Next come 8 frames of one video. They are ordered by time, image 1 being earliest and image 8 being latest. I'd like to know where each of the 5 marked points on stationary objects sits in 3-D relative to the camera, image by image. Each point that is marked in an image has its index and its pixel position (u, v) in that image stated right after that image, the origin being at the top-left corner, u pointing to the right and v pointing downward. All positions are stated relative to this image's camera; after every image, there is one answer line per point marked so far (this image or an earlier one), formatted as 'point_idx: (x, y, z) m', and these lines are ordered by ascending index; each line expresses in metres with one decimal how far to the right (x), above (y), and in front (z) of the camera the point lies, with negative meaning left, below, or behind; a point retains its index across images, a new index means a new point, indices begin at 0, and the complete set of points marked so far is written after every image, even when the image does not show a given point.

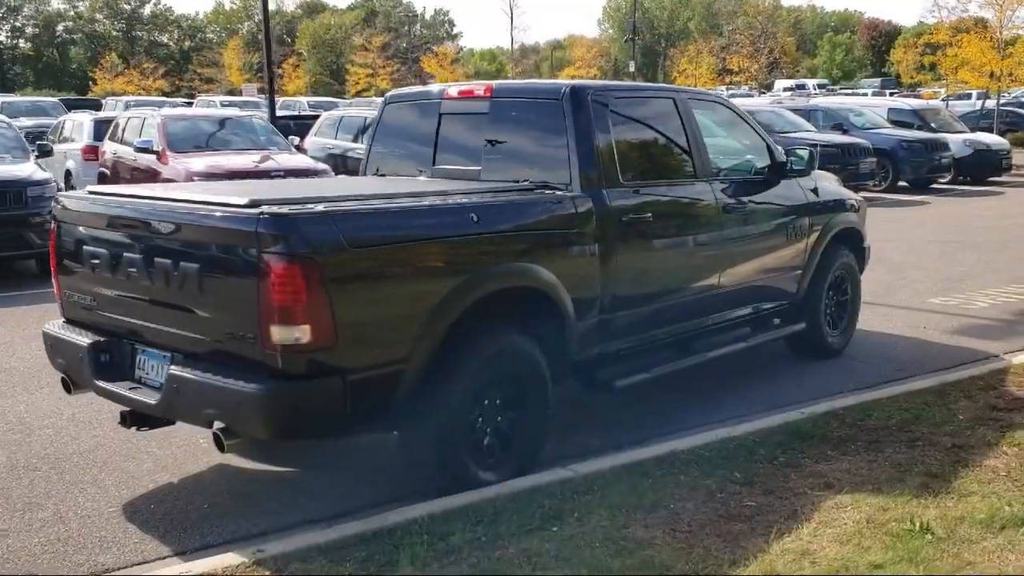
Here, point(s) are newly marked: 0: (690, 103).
0: (+1.1, +1.2, +6.1) m
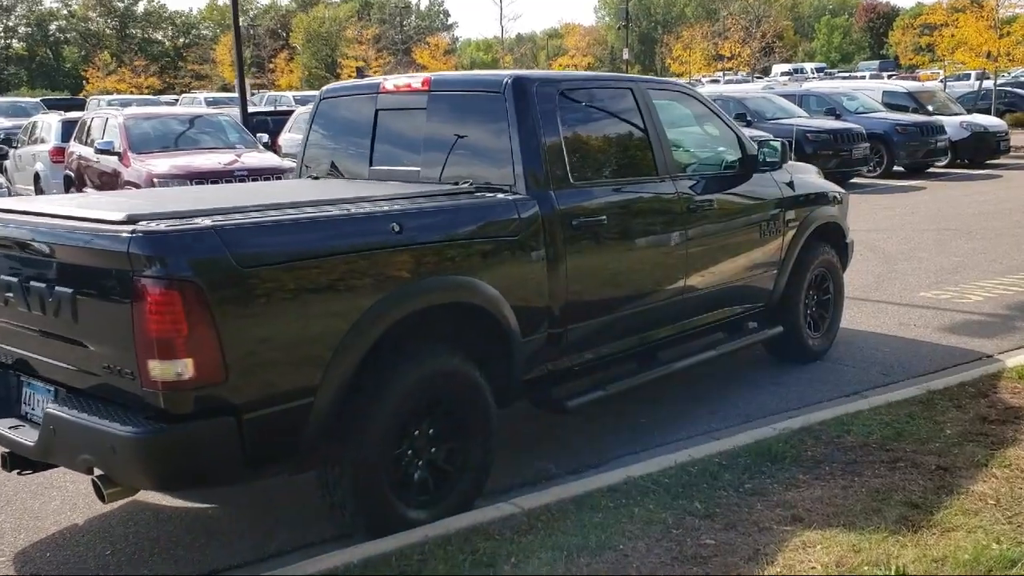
0: (+0.8, +1.1, +5.7) m
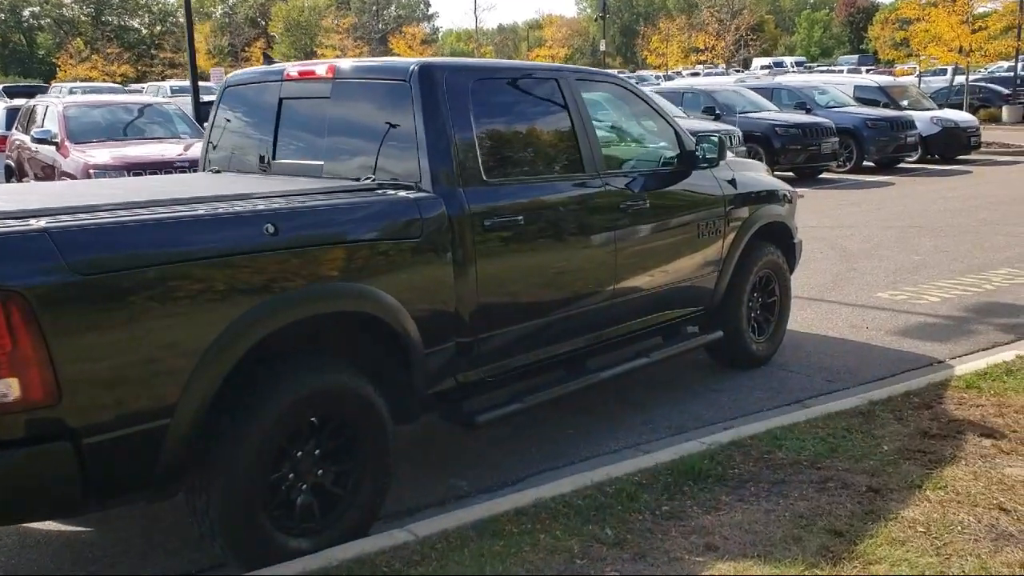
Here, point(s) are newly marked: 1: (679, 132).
0: (+0.4, +1.1, +5.3) m
1: (+1.0, +1.0, +6.1) m
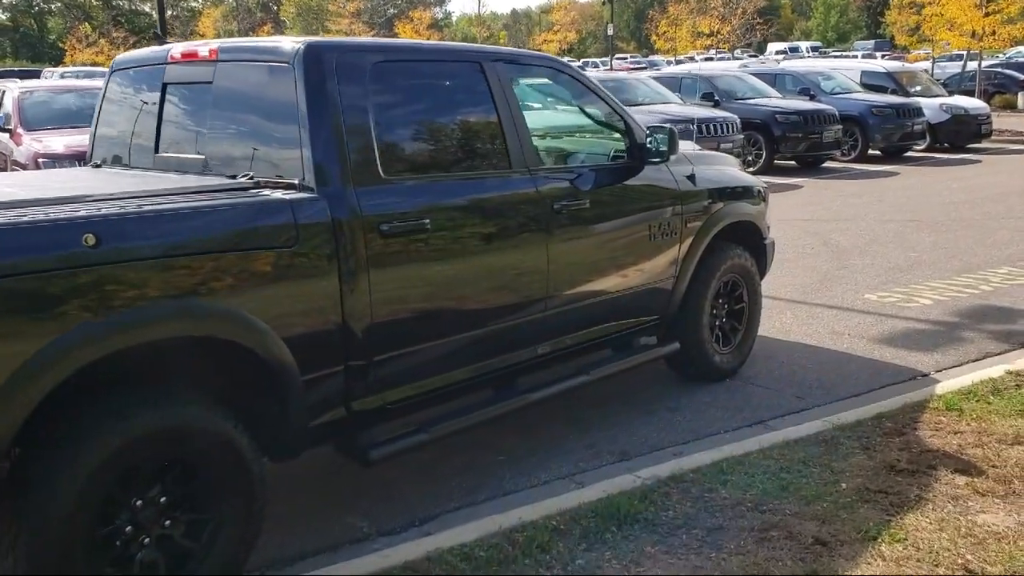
0: (0.0, +1.1, +4.7) m
1: (+0.7, +0.9, +5.5) m
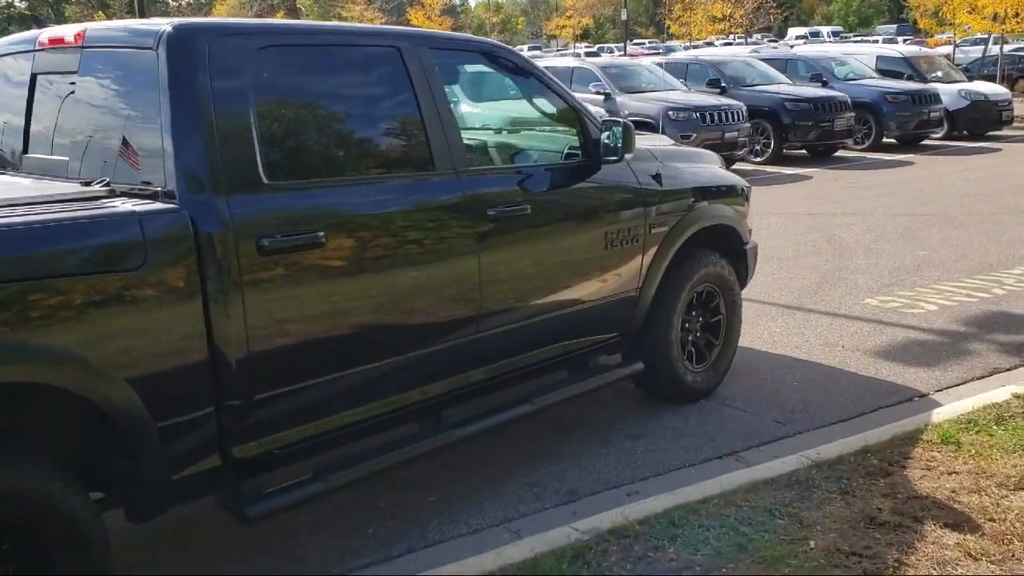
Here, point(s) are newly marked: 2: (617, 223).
0: (-0.3, +1.0, +4.1) m
1: (+0.4, +0.9, +4.9) m
2: (+0.5, +0.3, +4.8) m
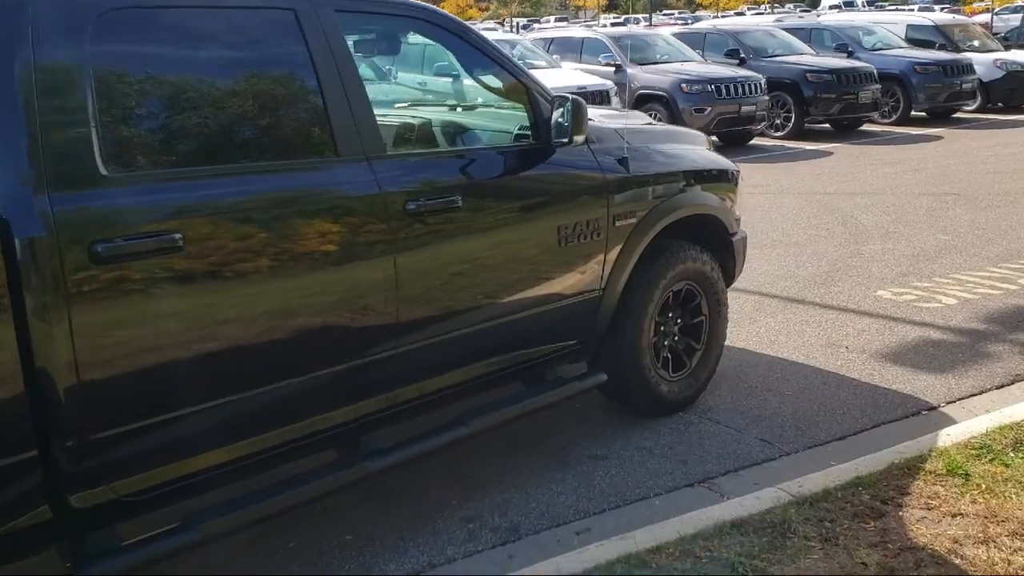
0: (-0.6, +1.0, +3.5) m
1: (+0.1, +0.9, +4.2) m
2: (+0.3, +0.3, +4.2) m
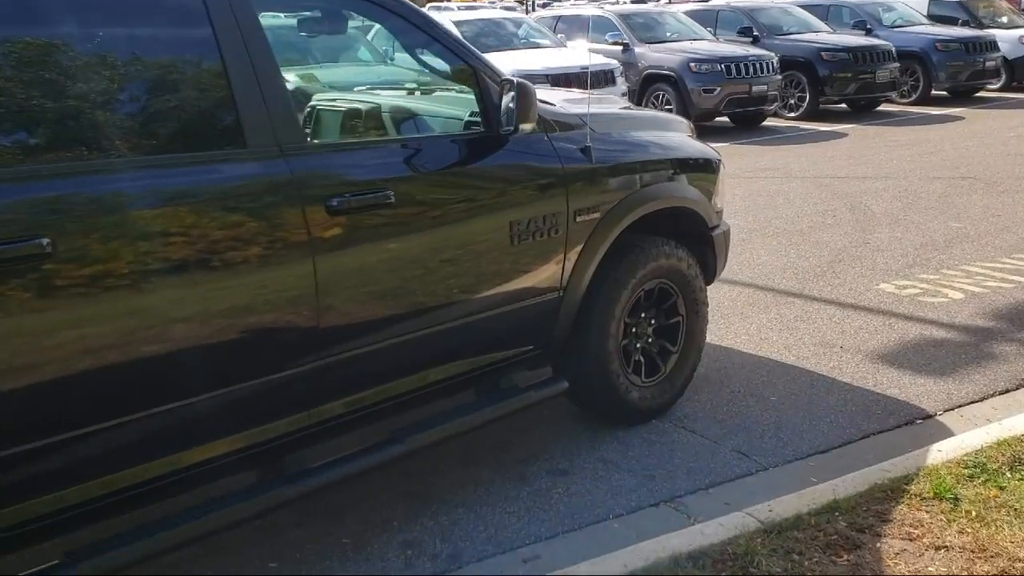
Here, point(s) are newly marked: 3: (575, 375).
0: (-0.8, +1.0, +3.2) m
1: (-0.1, +0.9, +3.9) m
2: (+0.1, +0.3, +3.9) m
3: (+0.3, -0.4, +4.2) m
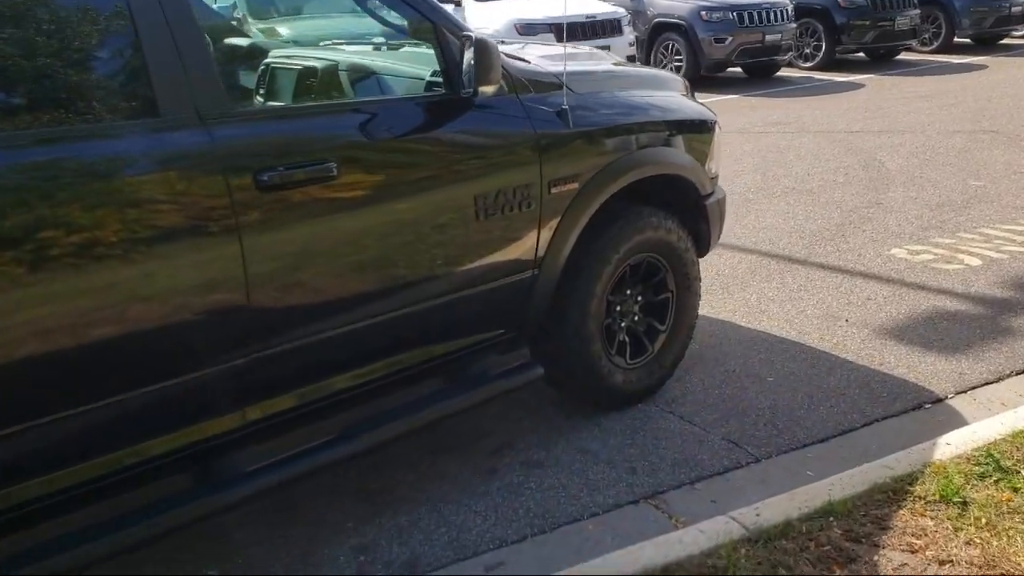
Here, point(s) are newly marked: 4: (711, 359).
0: (-0.9, +1.0, +2.8) m
1: (-0.2, +1.0, +3.5) m
2: (0.0, +0.4, +3.5) m
3: (+0.2, -0.3, +3.9) m
4: (+0.9, -0.3, +4.6) m
